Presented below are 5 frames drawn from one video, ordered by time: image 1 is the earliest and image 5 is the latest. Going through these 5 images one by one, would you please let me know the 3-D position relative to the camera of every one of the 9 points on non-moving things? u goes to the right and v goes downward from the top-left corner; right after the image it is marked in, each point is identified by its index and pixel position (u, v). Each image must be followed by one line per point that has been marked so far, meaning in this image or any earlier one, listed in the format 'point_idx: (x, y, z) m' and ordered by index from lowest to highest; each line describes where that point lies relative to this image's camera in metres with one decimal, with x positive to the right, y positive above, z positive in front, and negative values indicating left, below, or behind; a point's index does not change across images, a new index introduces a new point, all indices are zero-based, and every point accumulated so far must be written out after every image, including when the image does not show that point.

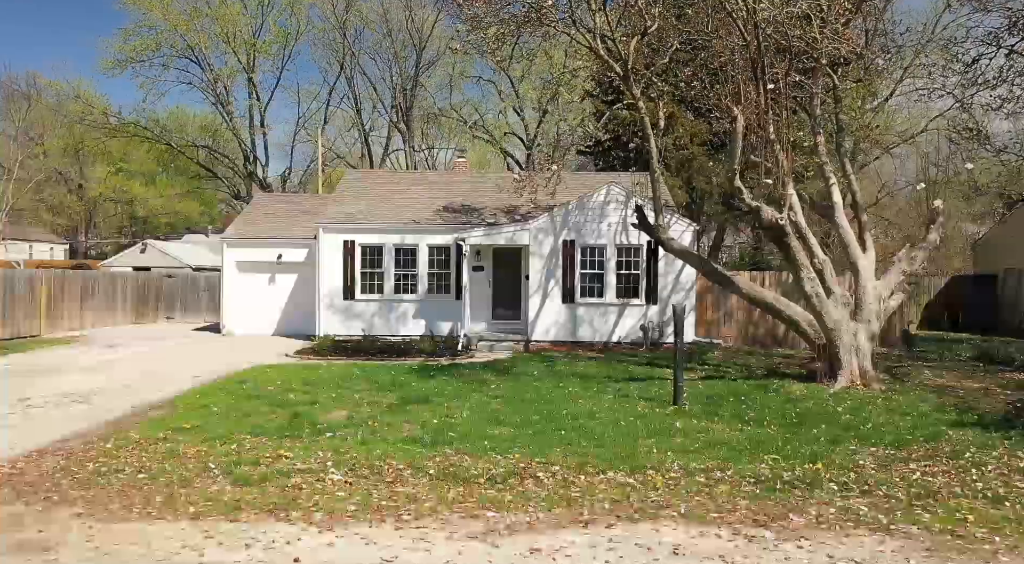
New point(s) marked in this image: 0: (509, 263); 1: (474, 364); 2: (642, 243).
0: (-0.1, +0.5, +18.9) m
1: (-0.8, -1.7, +14.7) m
2: (+3.2, +1.0, +17.9) m
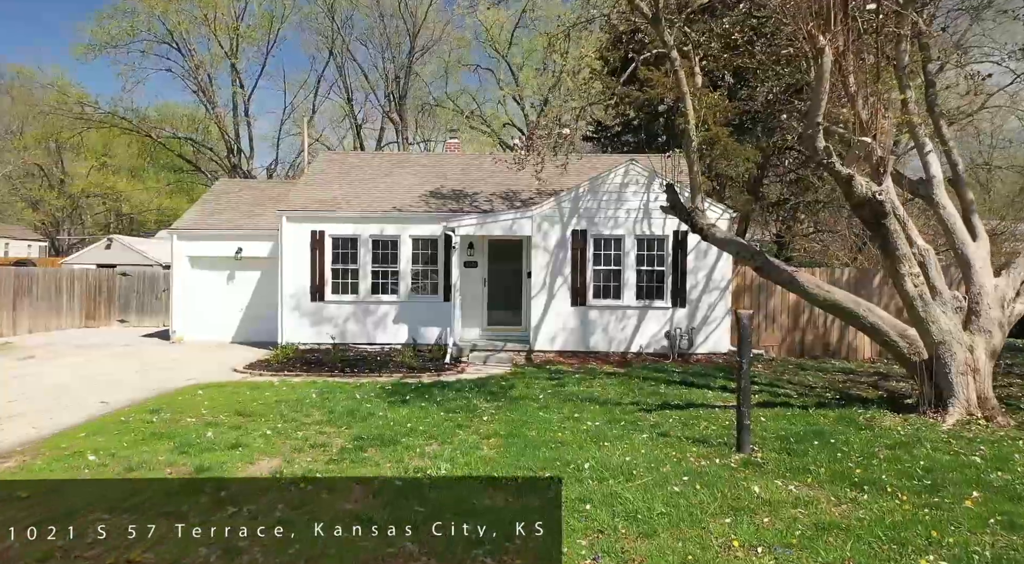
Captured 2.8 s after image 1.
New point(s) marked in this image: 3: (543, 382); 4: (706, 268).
0: (-0.1, +0.5, +15.9) m
1: (-0.8, -1.6, +11.7) m
2: (+3.2, +1.0, +14.9) m
3: (+0.5, -1.6, +11.9) m
4: (+4.0, +0.3, +15.0) m
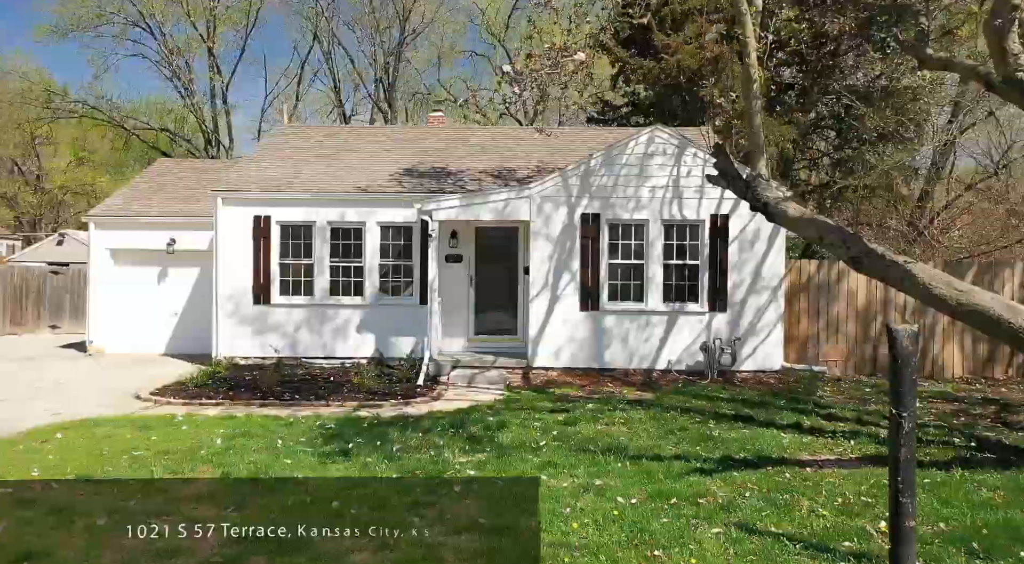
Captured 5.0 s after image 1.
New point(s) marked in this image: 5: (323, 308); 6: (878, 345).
0: (-0.3, +0.5, +12.7) m
1: (-0.9, -1.6, +8.5) m
2: (+3.0, +1.0, +11.7) m
3: (+0.4, -1.6, +8.7) m
4: (+3.9, +0.3, +11.7) m
5: (-3.4, -0.5, +13.0) m
6: (+6.0, -1.0, +11.9) m
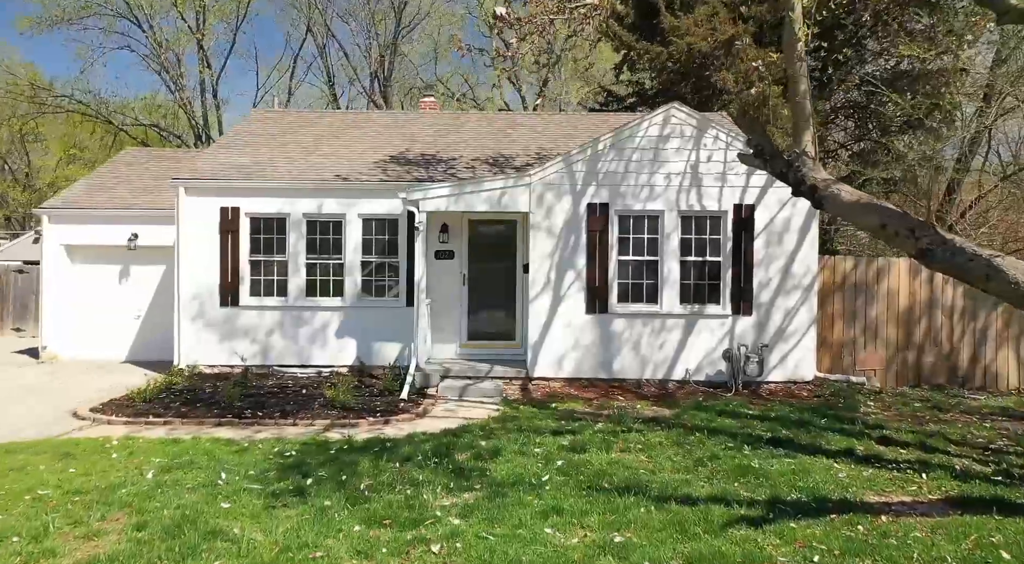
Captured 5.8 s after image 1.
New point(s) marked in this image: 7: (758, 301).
0: (-0.3, +0.6, +11.3) m
1: (-1.0, -1.6, +7.1) m
2: (+3.0, +1.0, +10.3) m
3: (+0.4, -1.6, +7.3) m
4: (+3.8, +0.3, +10.4) m
5: (-3.4, -0.4, +11.6) m
6: (+5.9, -1.0, +10.5) m
7: (+3.5, -0.3, +10.4) m
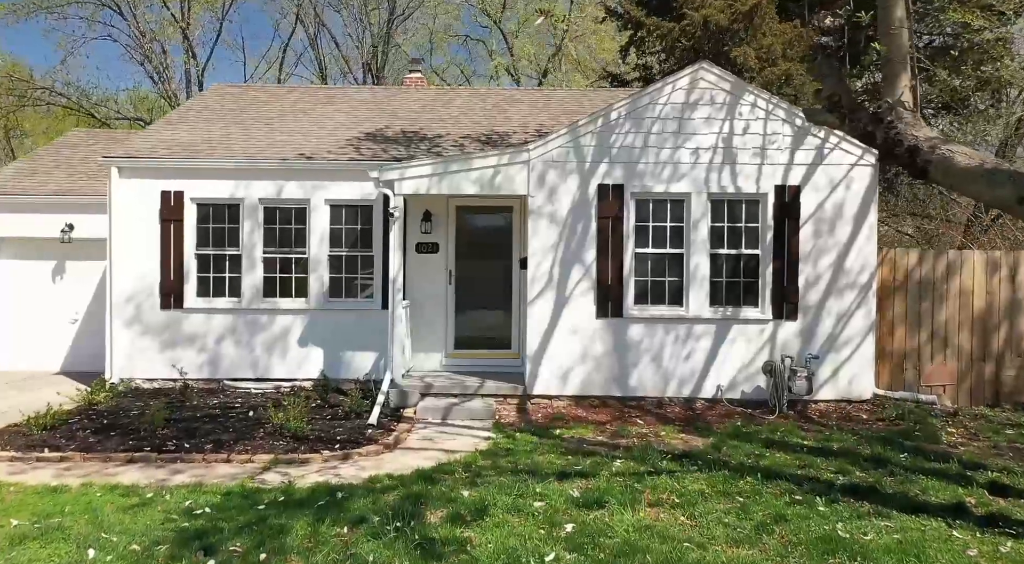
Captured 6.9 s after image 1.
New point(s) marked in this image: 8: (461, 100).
0: (-0.4, +0.6, +9.5) m
1: (-1.0, -1.6, +5.3) m
2: (+2.9, +1.1, +8.5) m
3: (+0.3, -1.6, +5.5) m
4: (+3.8, +0.4, +8.6) m
5: (-3.5, -0.4, +9.8) m
6: (+5.9, -1.0, +8.7) m
7: (+3.4, -0.2, +8.5) m
8: (-0.9, +3.2, +12.7) m
